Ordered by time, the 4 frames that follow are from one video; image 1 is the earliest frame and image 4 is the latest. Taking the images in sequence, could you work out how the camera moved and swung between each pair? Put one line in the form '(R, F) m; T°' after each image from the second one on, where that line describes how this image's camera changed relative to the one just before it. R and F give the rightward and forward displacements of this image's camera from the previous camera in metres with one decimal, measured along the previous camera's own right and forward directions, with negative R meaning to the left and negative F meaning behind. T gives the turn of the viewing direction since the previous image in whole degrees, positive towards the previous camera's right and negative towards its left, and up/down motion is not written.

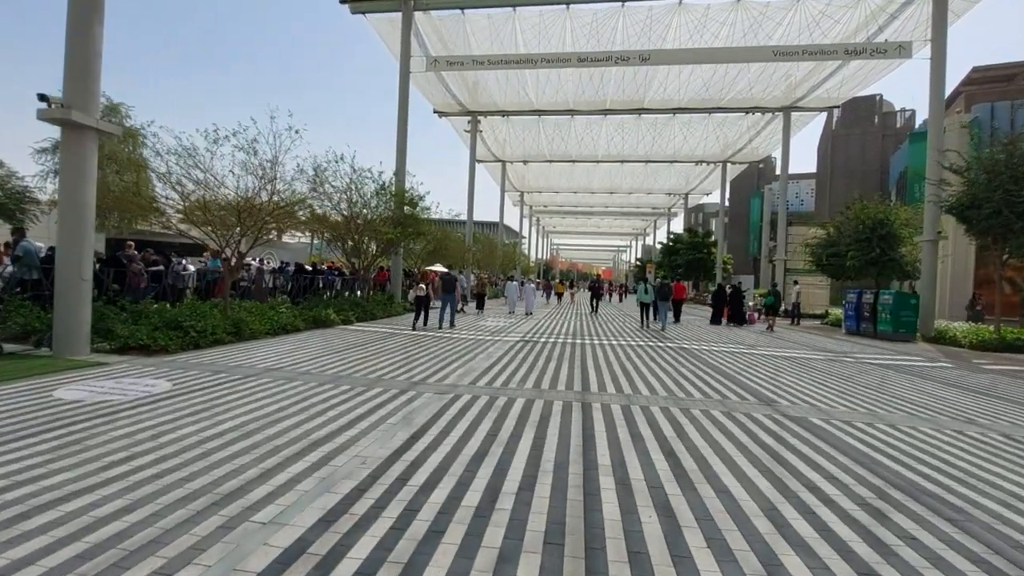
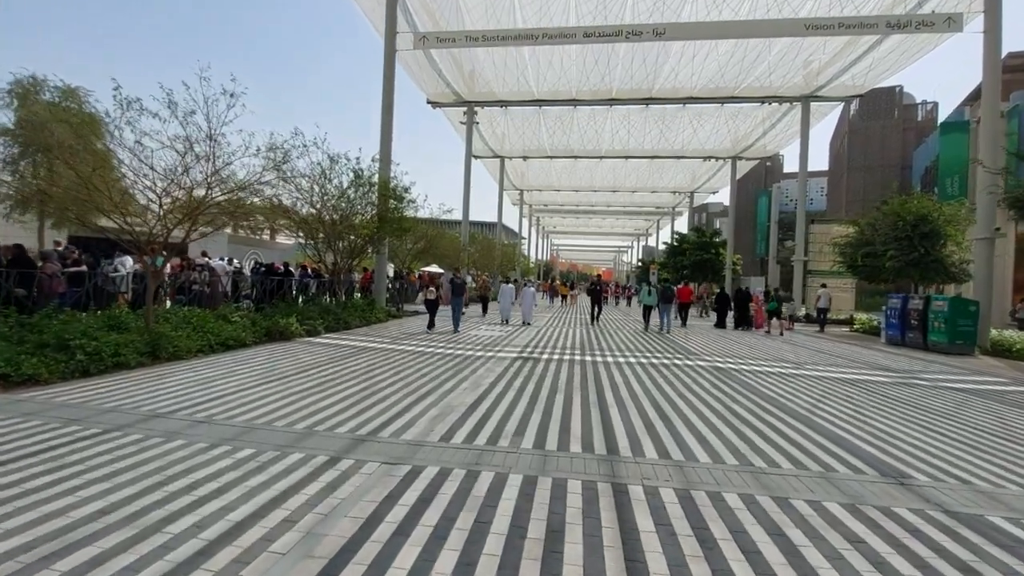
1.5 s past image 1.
(+0.1, +2.8) m; 0°
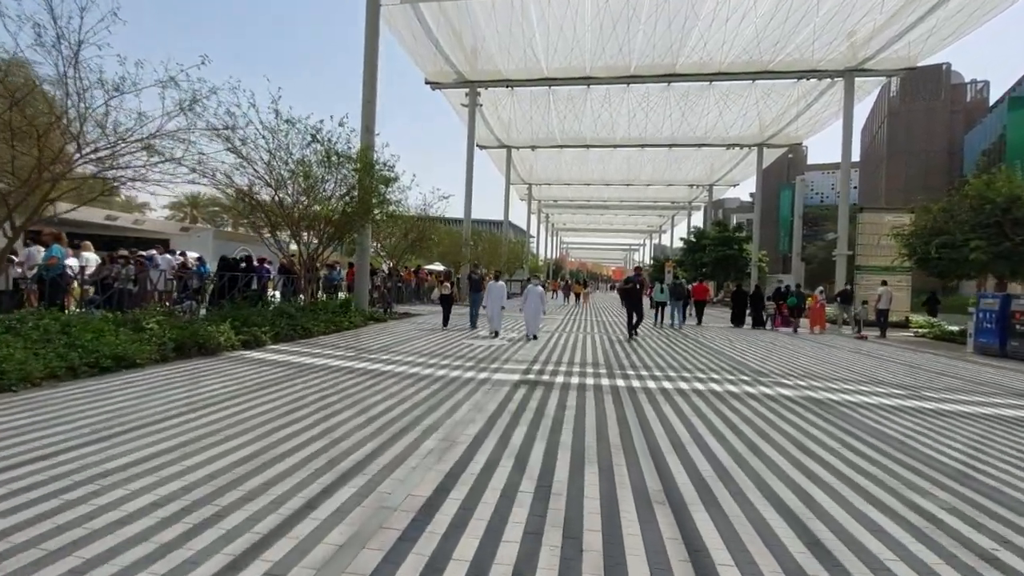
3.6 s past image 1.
(+0.1, +3.7) m; -1°
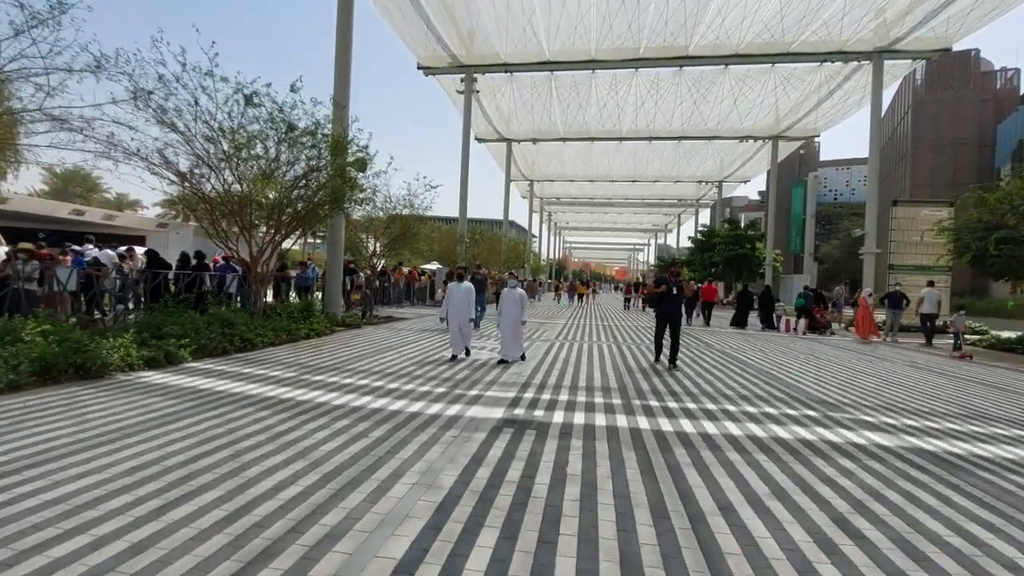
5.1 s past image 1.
(+0.3, +2.6) m; 0°
